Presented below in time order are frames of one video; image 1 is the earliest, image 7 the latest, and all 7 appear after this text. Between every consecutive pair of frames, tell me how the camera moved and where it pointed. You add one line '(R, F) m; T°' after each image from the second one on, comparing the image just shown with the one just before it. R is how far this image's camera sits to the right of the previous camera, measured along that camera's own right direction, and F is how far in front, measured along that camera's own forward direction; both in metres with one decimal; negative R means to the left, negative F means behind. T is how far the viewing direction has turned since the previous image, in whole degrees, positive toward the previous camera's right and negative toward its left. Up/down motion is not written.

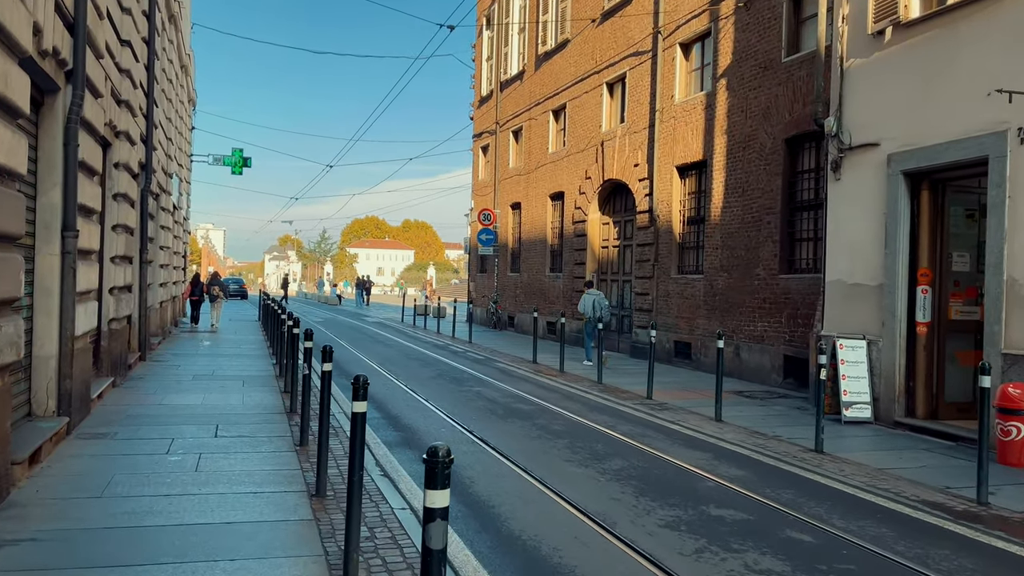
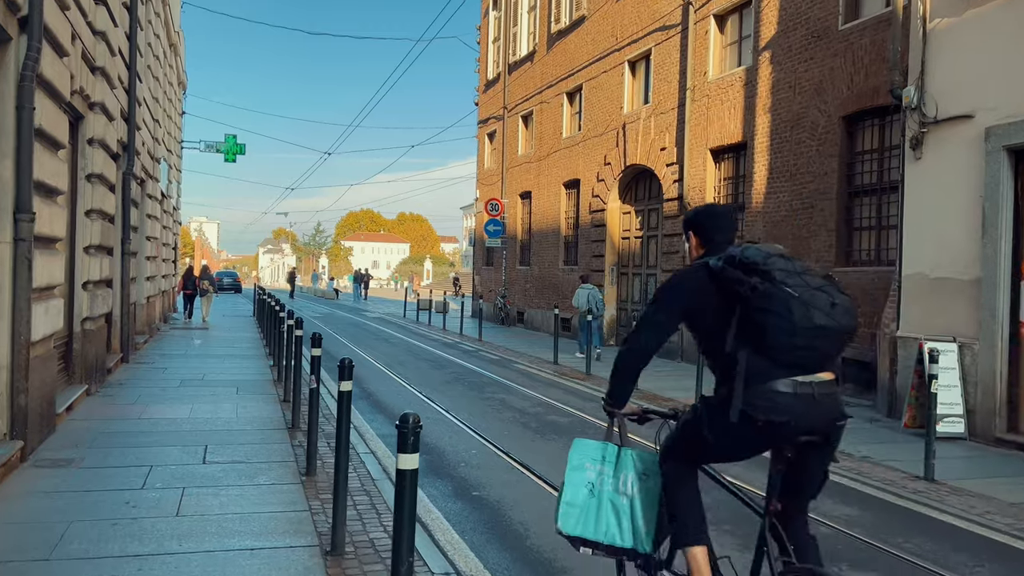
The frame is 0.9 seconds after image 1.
(-0.4, +1.4) m; 0°
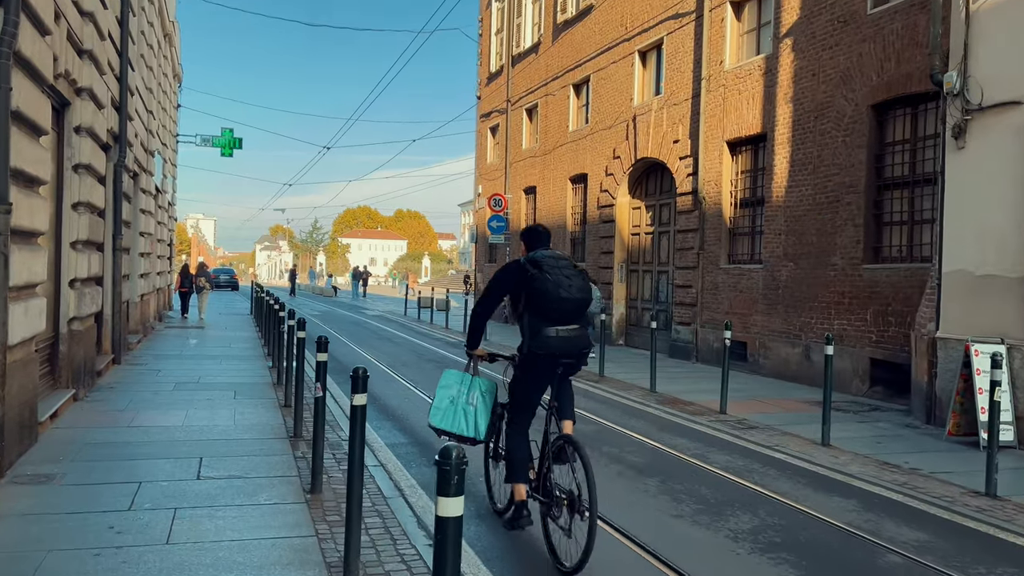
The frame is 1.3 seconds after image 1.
(-0.2, +0.6) m; 0°
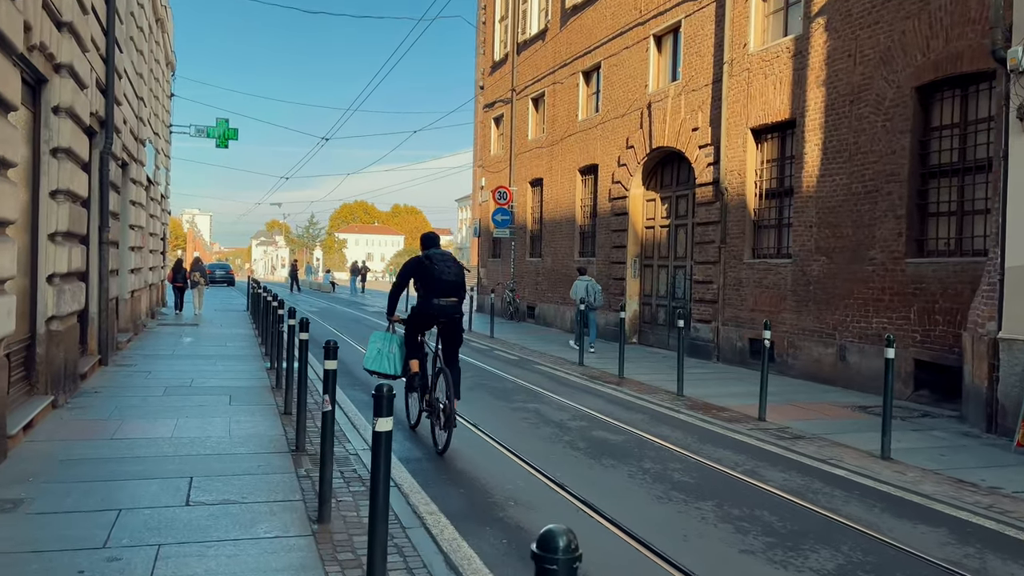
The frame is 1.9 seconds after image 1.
(-0.3, +0.8) m; 0°
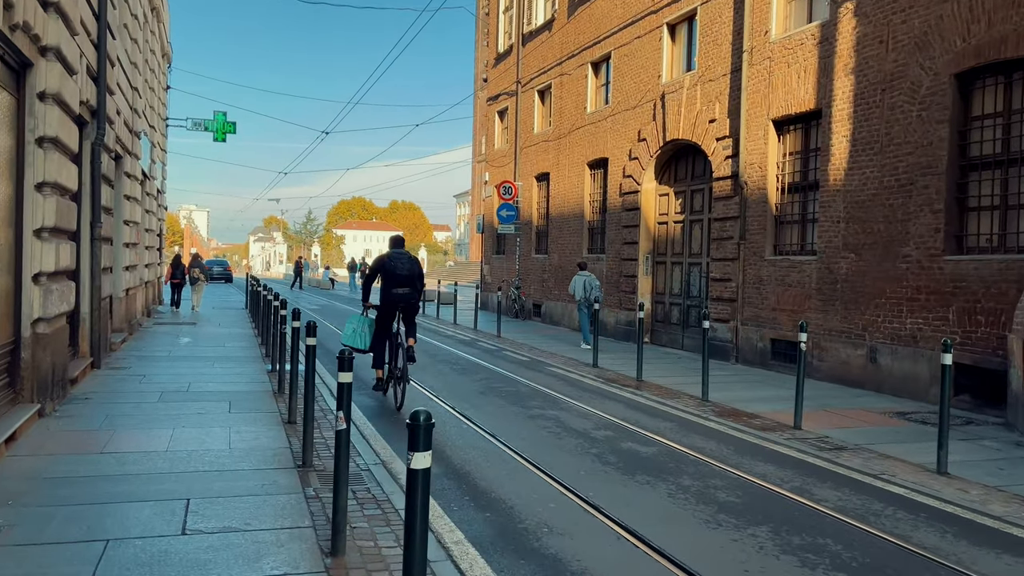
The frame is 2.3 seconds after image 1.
(-0.2, +0.6) m; 0°
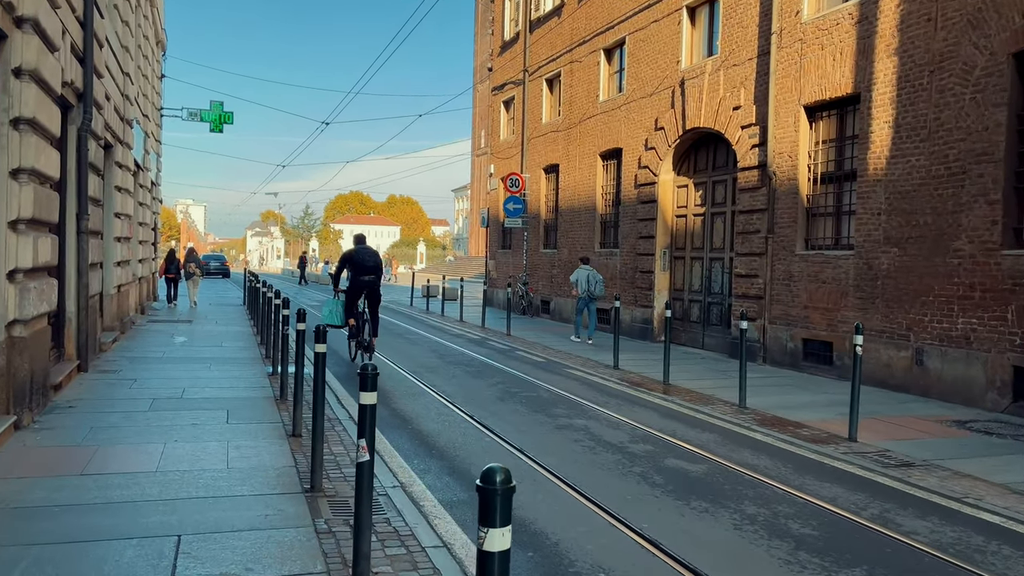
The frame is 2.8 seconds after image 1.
(-0.3, +0.8) m; 0°
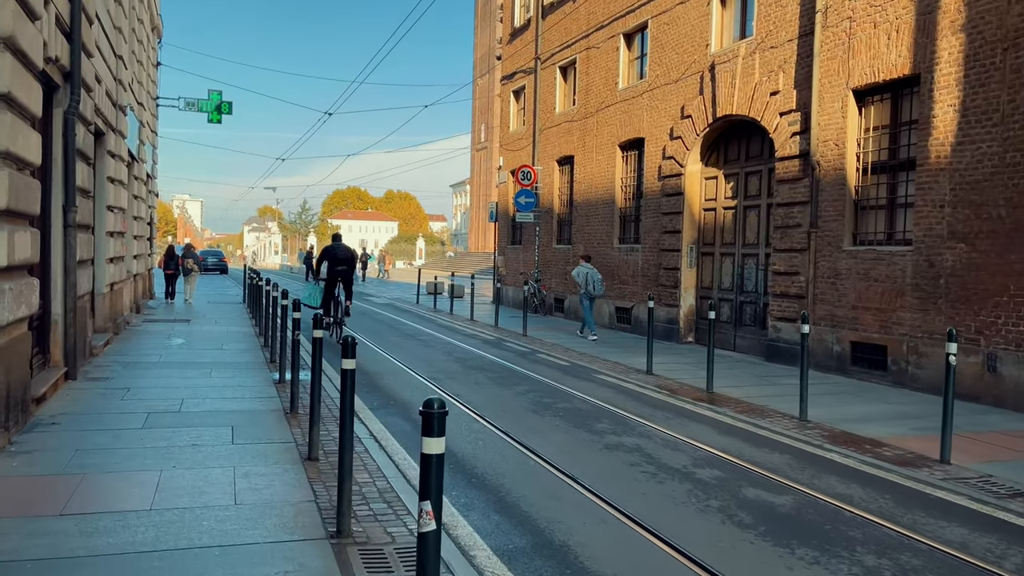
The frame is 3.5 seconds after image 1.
(-0.4, +0.9) m; 0°
